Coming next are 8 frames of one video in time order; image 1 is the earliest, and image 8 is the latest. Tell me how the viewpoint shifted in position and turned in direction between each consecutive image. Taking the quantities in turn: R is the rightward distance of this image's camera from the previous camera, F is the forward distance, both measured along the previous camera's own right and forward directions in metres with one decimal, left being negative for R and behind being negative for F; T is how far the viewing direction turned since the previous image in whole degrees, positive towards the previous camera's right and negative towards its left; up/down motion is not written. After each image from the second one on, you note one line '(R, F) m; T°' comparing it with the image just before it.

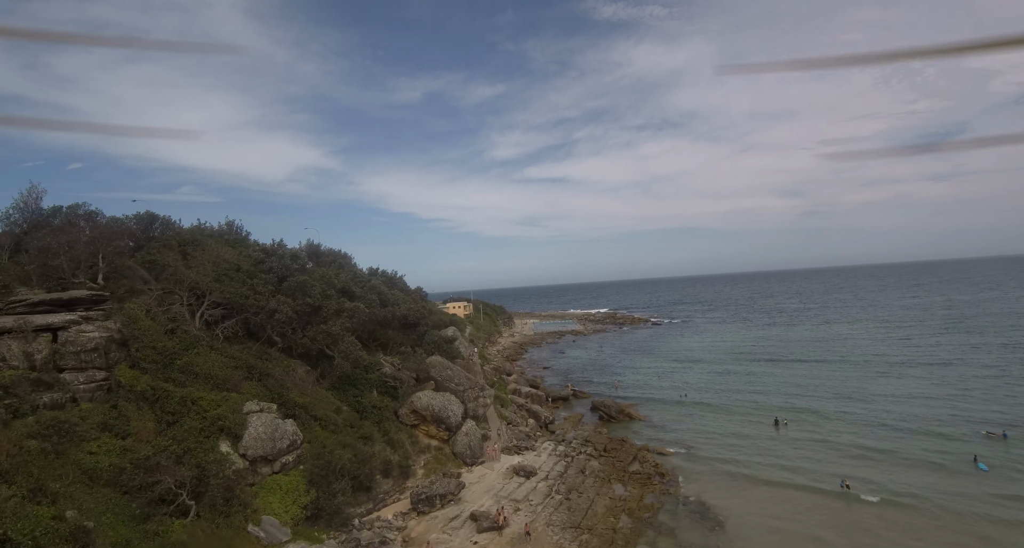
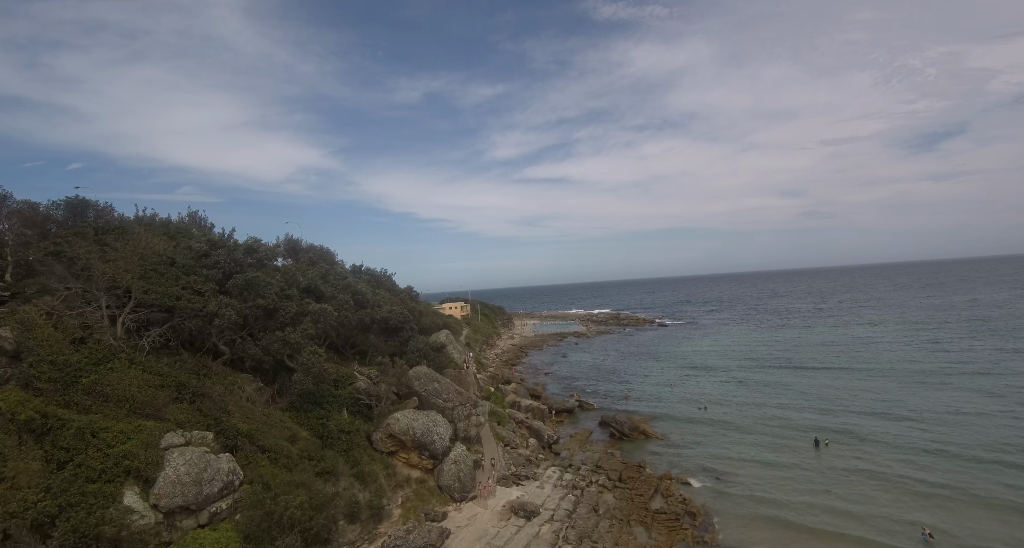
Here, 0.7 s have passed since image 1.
(+0.1, +4.5) m; 0°
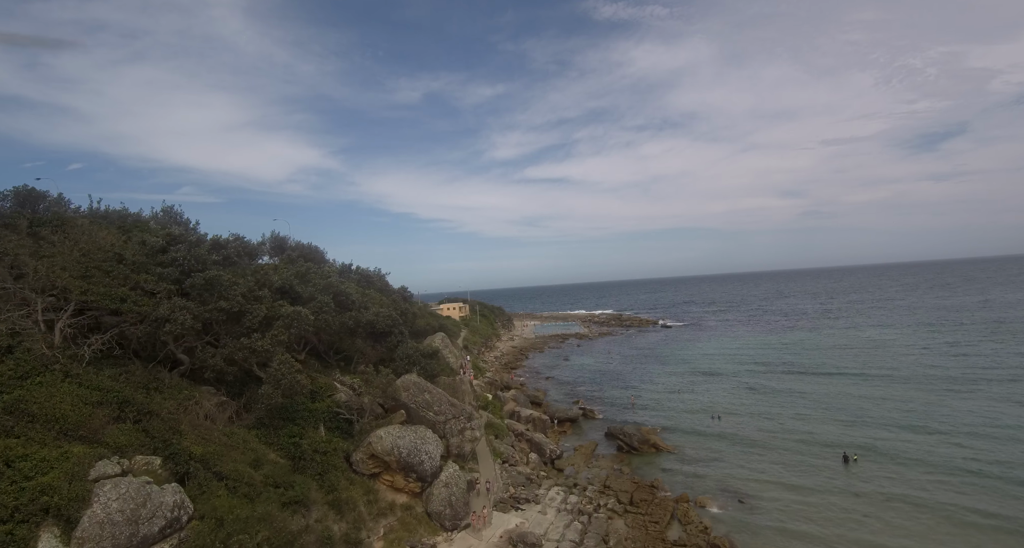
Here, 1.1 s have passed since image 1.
(+0.1, +2.5) m; 0°
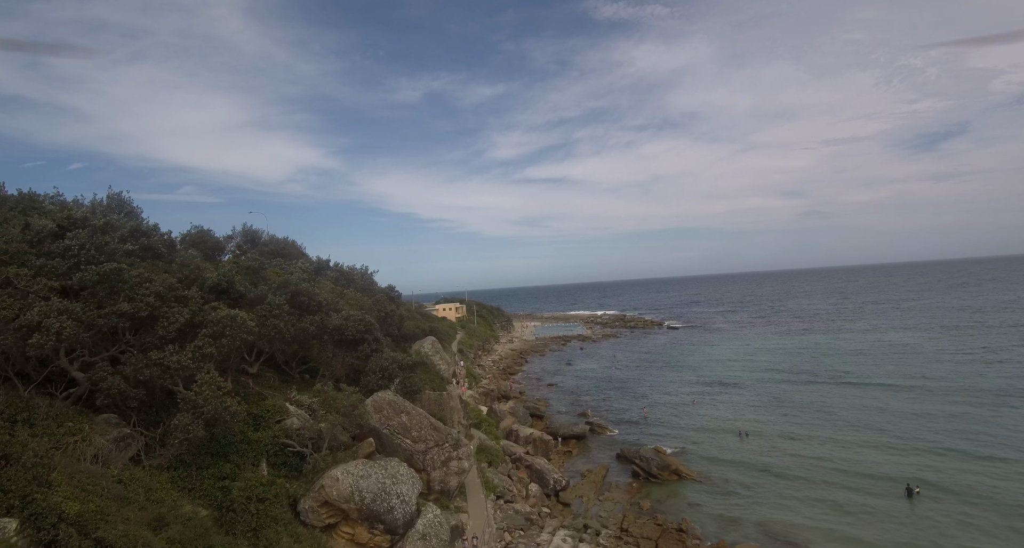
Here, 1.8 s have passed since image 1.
(+0.2, +4.3) m; 0°
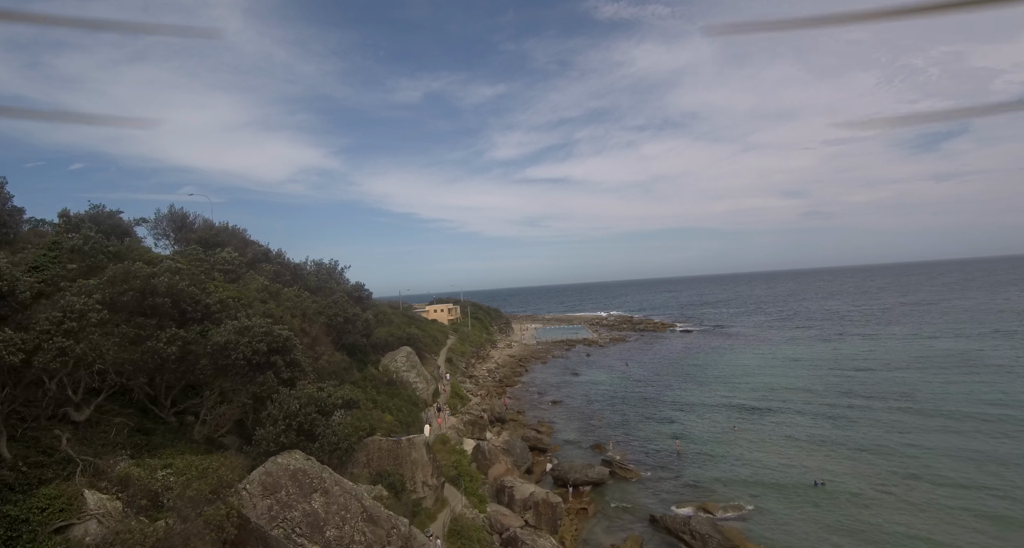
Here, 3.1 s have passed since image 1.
(+0.3, +7.8) m; 0°
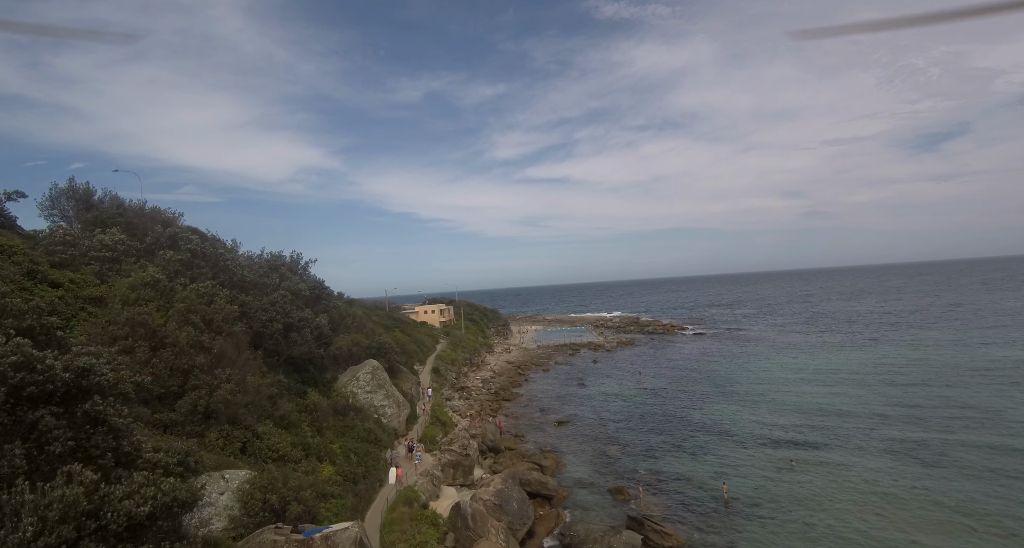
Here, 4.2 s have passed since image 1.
(+0.2, +6.7) m; 0°
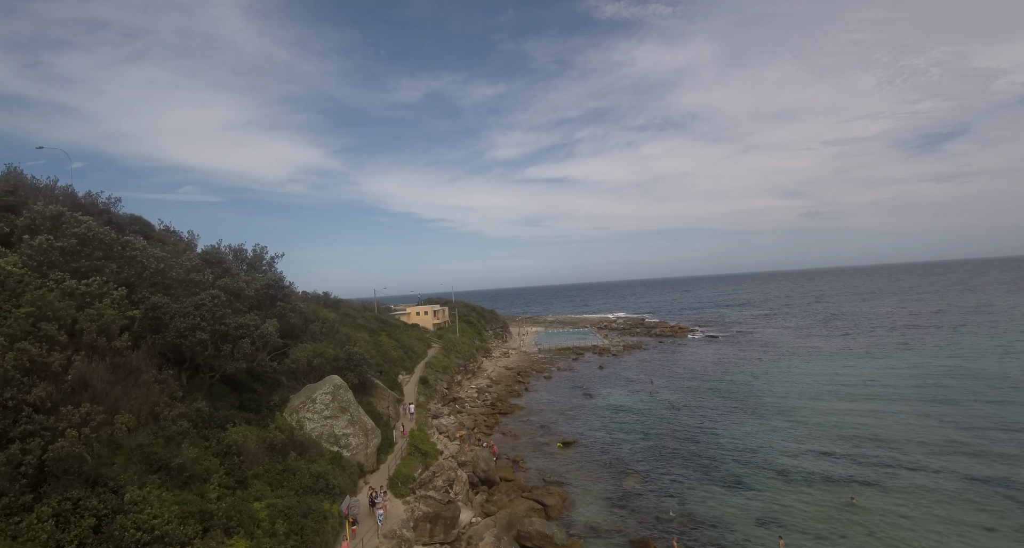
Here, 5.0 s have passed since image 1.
(+0.2, +4.7) m; 0°
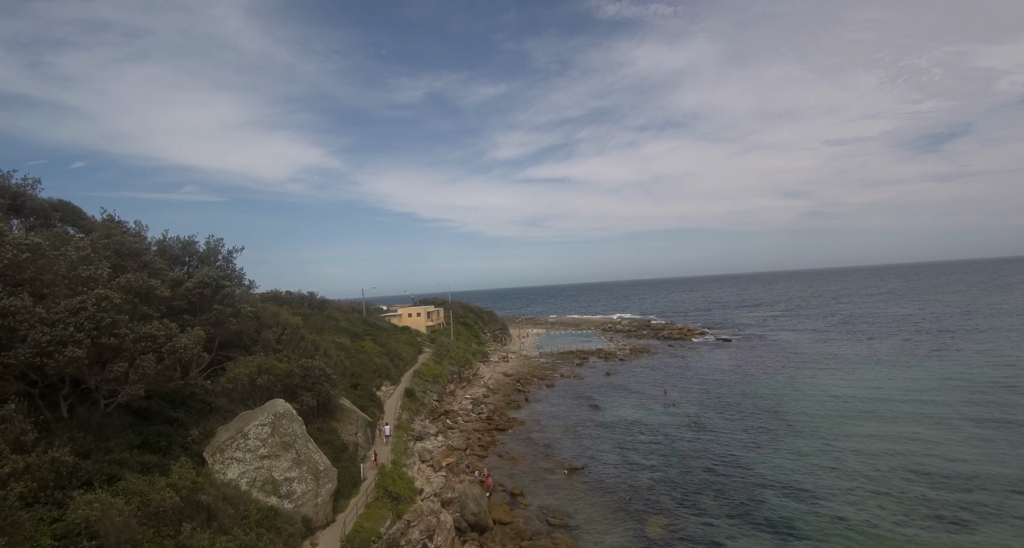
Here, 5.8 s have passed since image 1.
(+0.2, +4.4) m; 0°
